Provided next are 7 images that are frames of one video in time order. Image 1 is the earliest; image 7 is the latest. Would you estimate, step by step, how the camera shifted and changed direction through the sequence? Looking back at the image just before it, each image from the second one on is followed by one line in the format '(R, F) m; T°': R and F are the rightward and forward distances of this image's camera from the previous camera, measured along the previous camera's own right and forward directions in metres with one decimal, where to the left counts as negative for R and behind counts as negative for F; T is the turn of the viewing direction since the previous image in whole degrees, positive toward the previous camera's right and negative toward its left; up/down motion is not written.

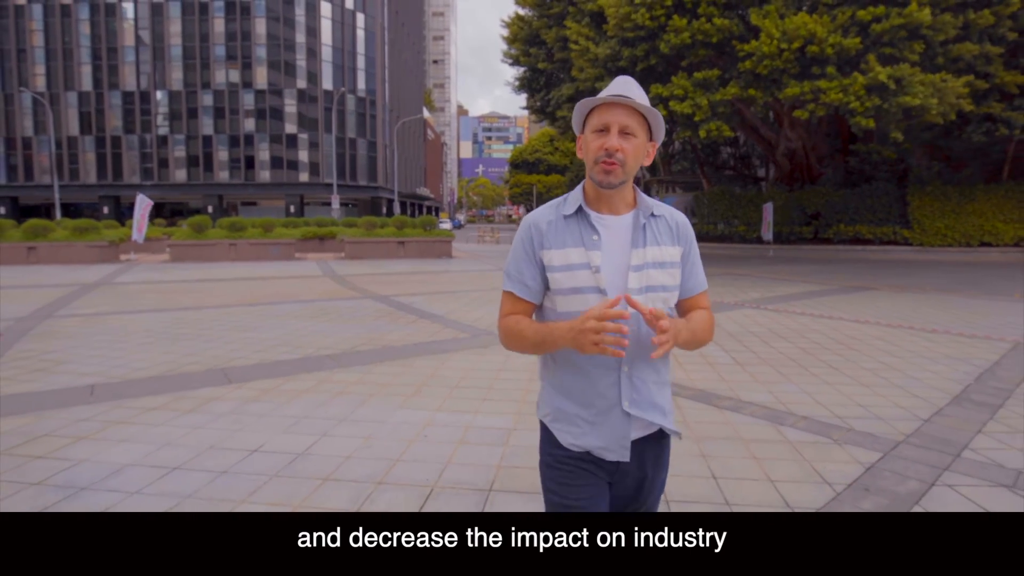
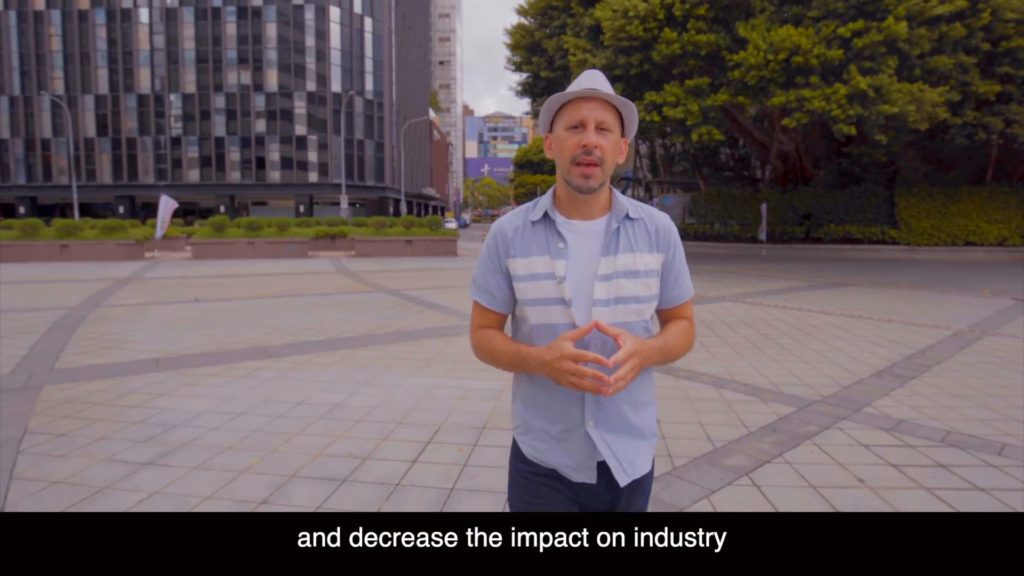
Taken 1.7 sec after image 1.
(+0.1, -1.0) m; -1°
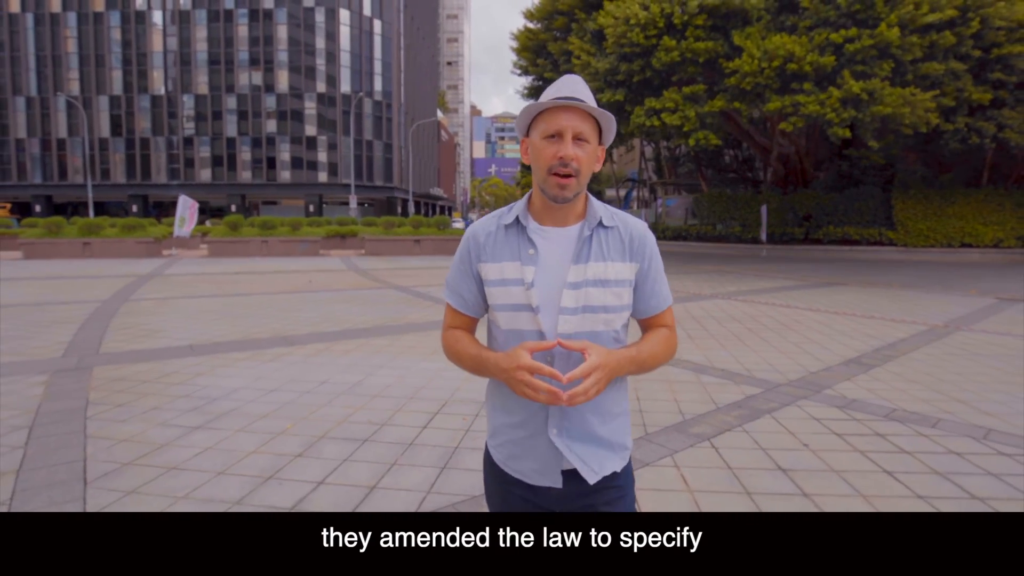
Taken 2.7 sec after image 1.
(+0.1, -0.6) m; -1°
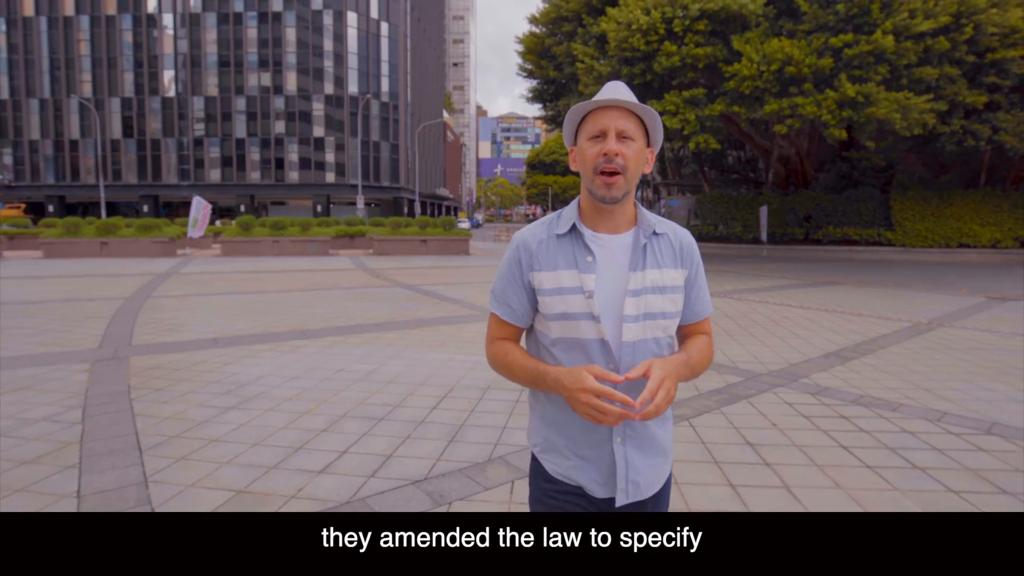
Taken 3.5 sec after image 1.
(0.0, -0.5) m; -1°
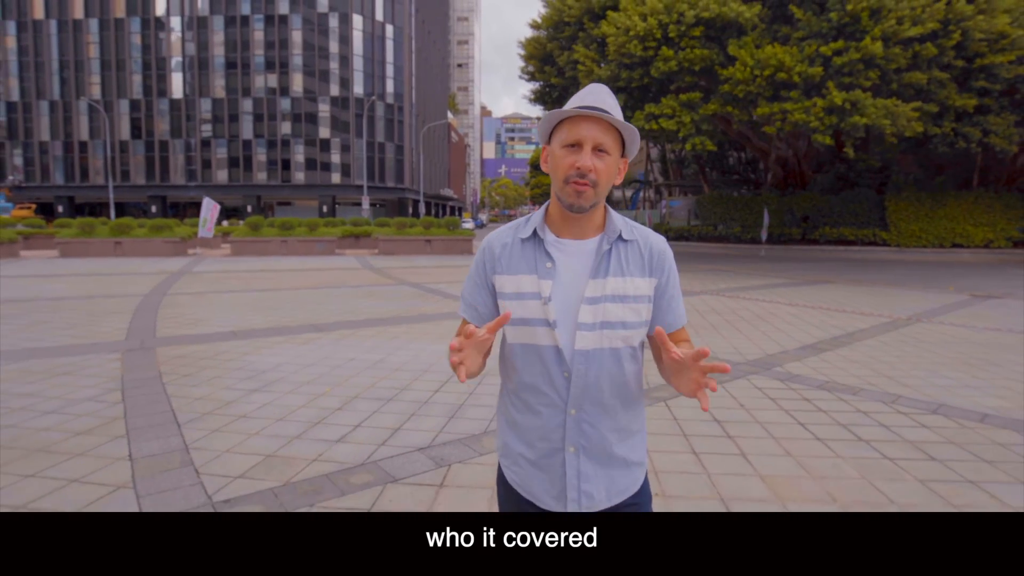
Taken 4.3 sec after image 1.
(+0.1, -0.5) m; 0°
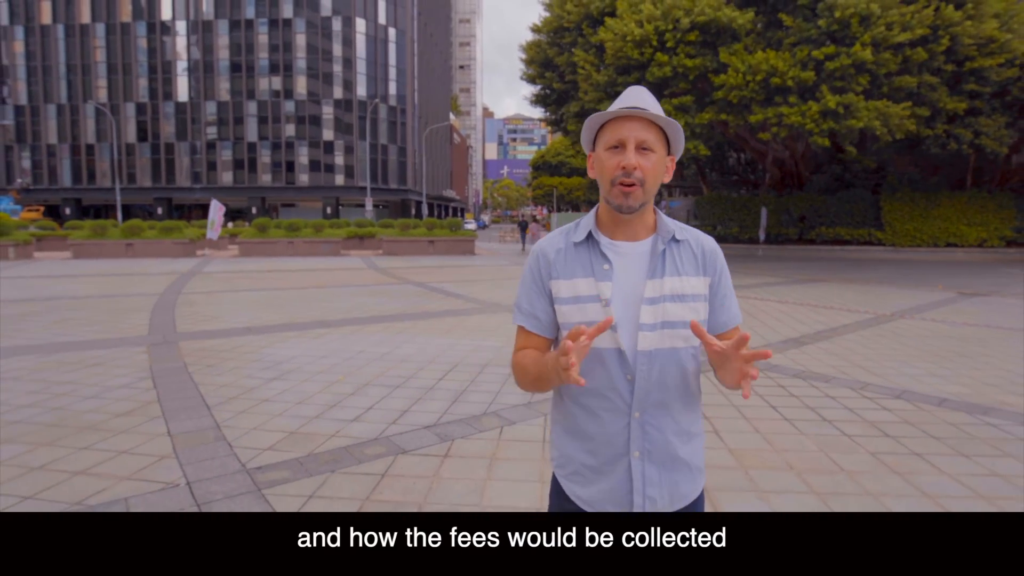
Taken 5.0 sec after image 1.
(0.0, -0.5) m; 0°
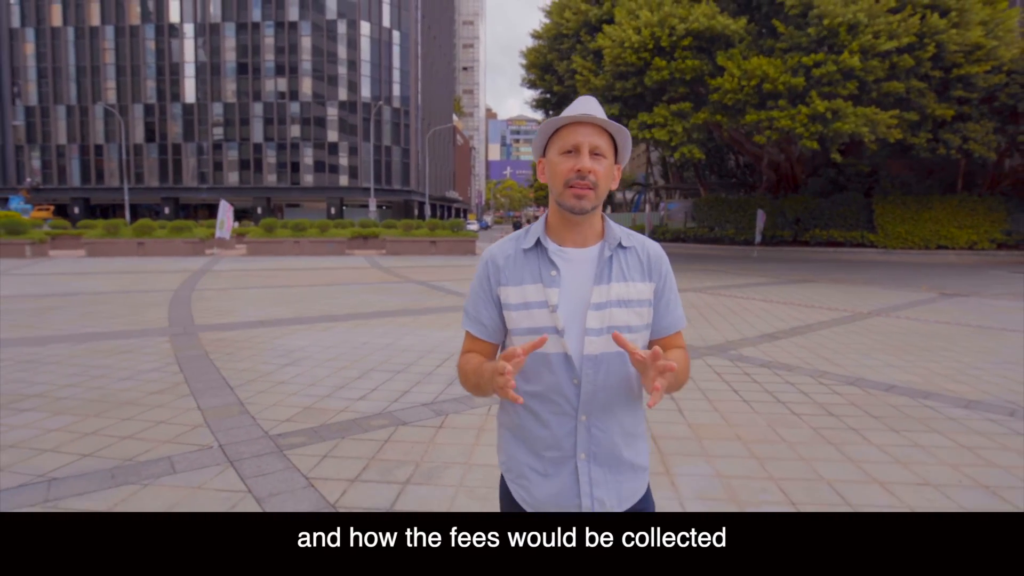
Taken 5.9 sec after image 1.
(+0.1, -0.6) m; 0°
